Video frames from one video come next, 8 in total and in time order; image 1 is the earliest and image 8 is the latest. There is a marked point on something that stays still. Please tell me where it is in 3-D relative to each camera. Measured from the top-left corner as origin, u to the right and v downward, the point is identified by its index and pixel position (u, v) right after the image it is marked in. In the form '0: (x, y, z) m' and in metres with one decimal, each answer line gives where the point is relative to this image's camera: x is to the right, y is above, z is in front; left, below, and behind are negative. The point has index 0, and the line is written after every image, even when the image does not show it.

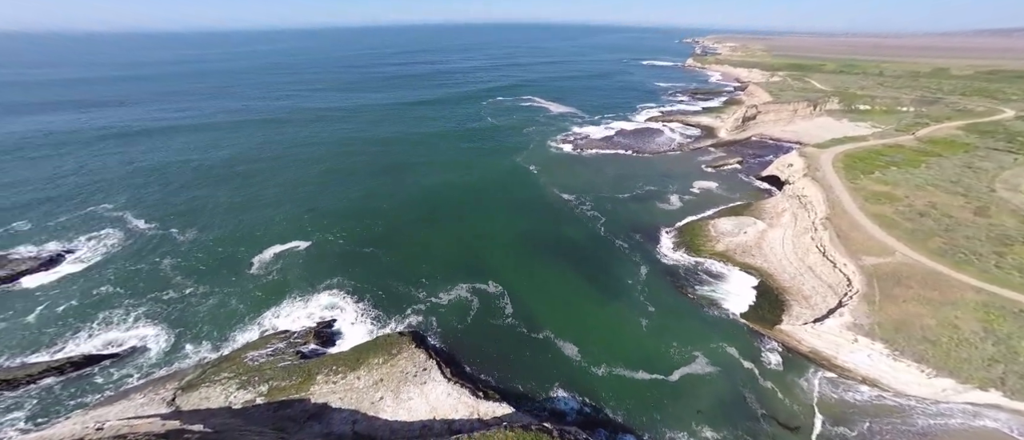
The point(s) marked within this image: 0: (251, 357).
0: (-16.3, -9.0, +20.3) m
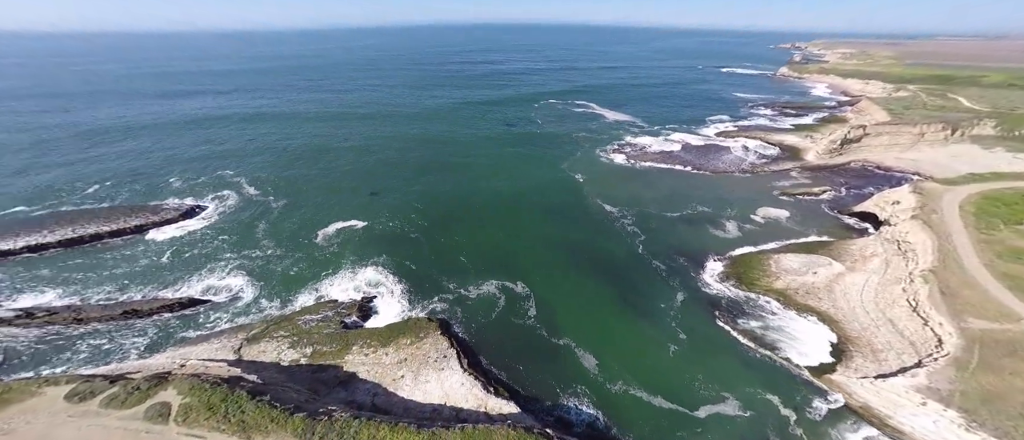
0: (-15.4, -7.6, +24.1) m
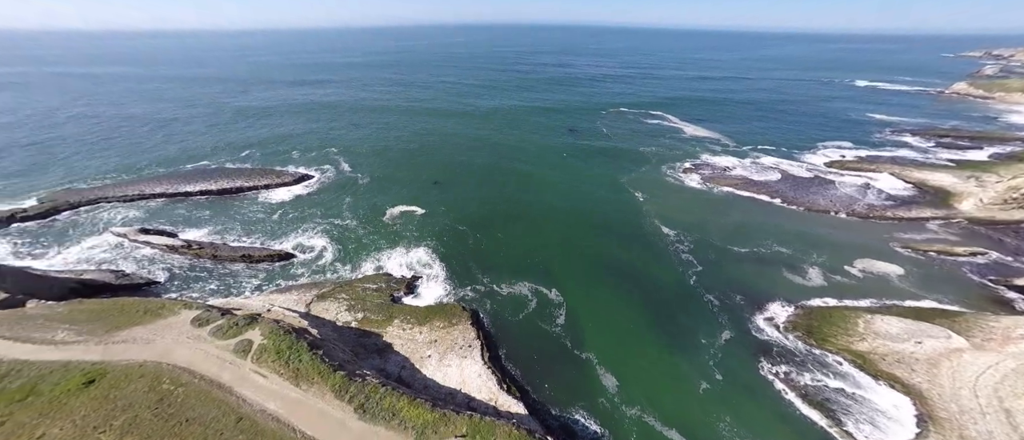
0: (-13.1, -6.0, +28.5) m
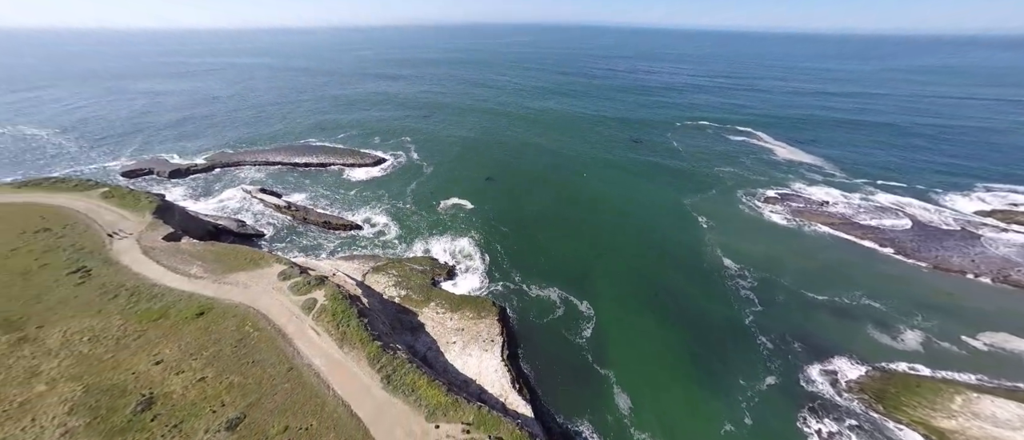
0: (-10.0, -4.7, +32.0) m
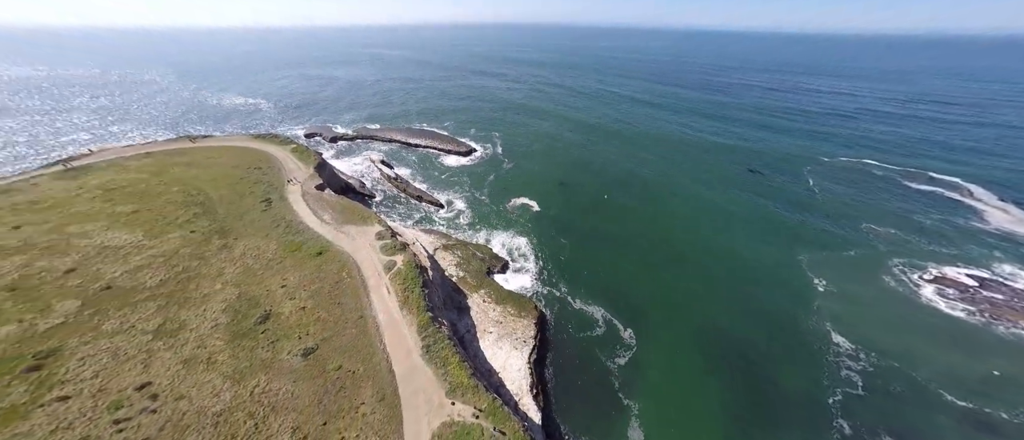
0: (-4.3, -3.5, +35.4) m
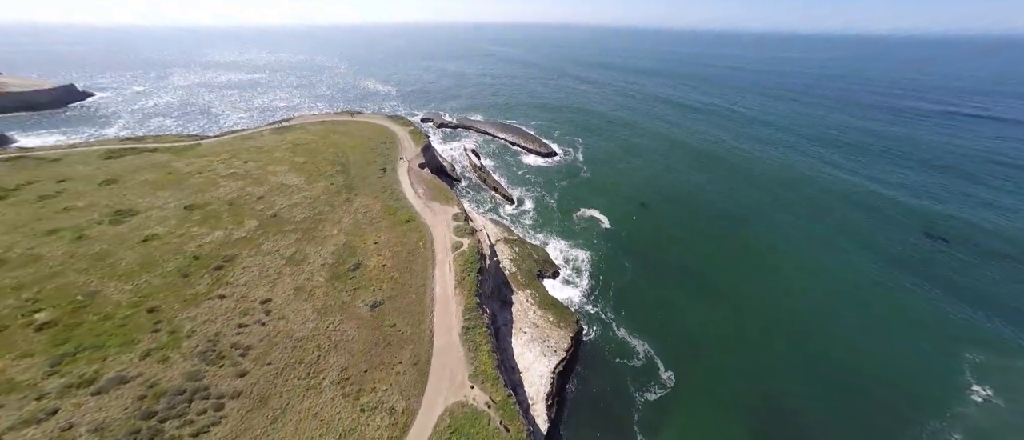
0: (+2.1, -3.4, +36.1) m
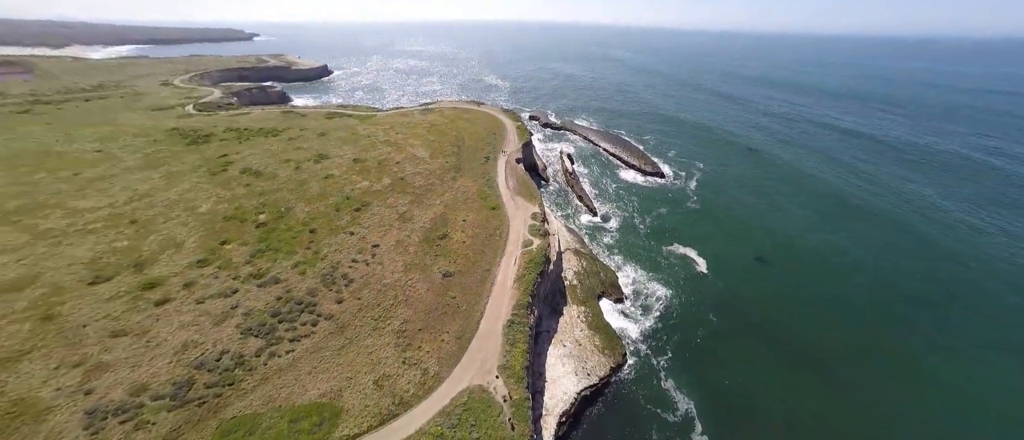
0: (+8.8, -5.0, +34.5) m
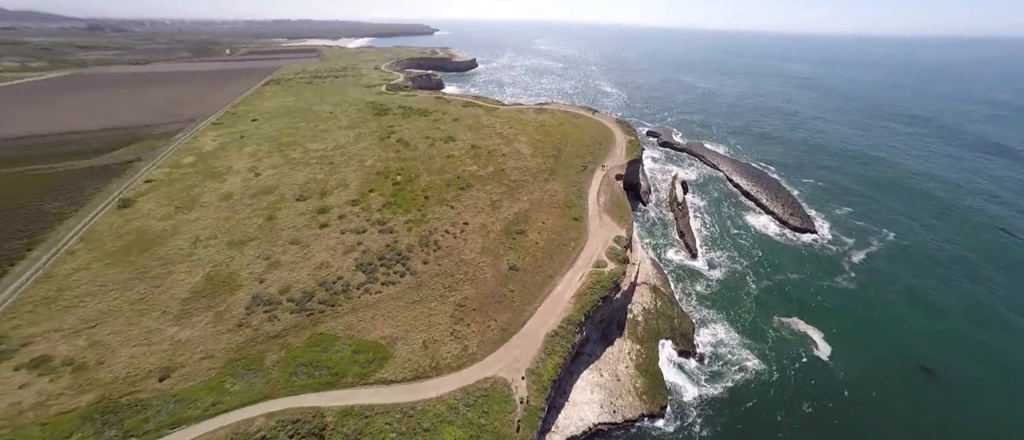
0: (+13.9, -8.1, +31.0) m
